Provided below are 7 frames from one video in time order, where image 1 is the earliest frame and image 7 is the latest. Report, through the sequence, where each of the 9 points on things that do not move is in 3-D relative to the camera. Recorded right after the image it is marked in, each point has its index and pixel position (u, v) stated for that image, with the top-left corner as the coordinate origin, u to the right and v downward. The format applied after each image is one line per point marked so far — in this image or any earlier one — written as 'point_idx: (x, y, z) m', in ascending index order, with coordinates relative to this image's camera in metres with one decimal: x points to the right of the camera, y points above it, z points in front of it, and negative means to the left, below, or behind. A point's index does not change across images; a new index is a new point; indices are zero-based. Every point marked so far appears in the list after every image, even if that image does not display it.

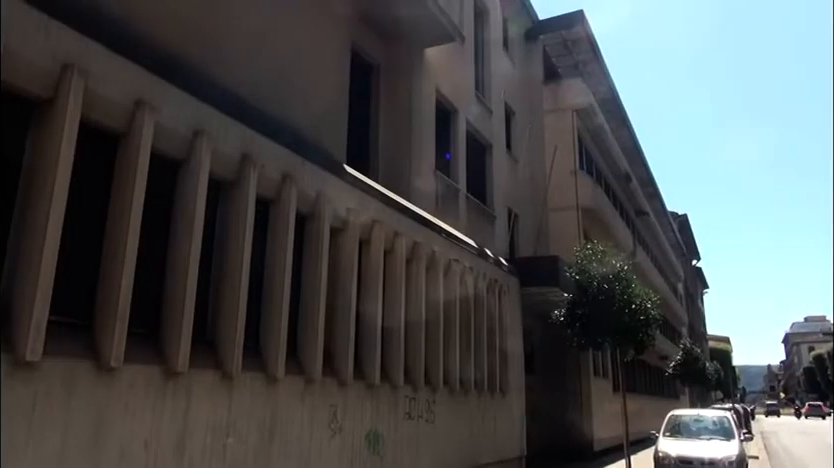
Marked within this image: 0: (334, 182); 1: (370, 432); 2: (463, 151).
0: (-1.1, +0.7, +8.9) m
1: (-0.7, -2.8, +9.2) m
2: (+1.0, +1.9, +14.8) m
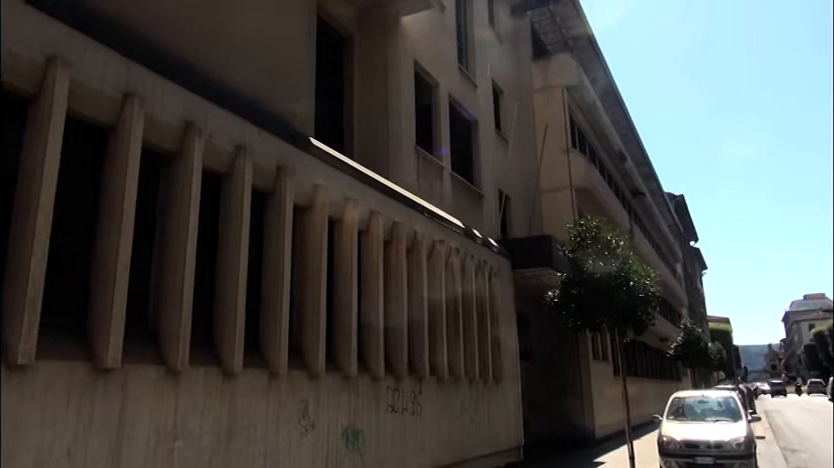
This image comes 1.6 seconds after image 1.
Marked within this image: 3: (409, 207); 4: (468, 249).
0: (-1.5, +1.0, +8.1) m
1: (-0.9, -2.5, +8.4) m
2: (+0.6, +2.3, +14.0) m
3: (-0.2, +0.4, +10.8) m
4: (+1.0, -0.3, +12.9) m
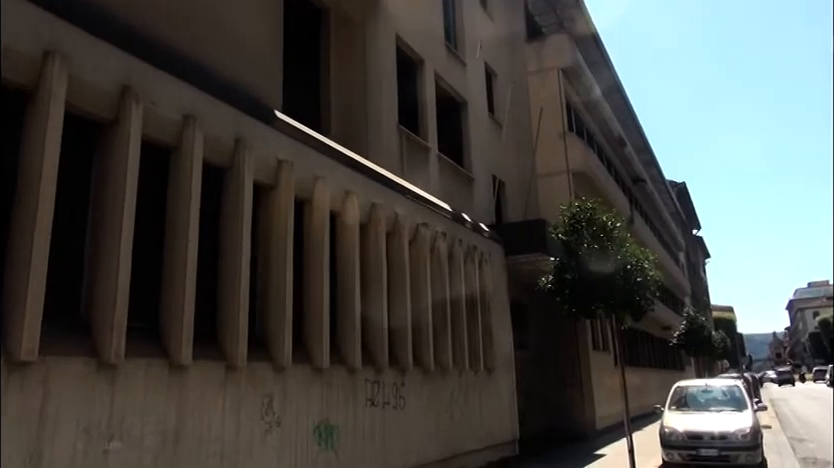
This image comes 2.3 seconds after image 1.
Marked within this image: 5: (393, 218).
0: (-1.8, +1.2, +7.4) m
1: (-1.1, -2.2, +7.8) m
2: (+0.3, +2.6, +13.3) m
3: (-0.5, +0.7, +10.1) m
4: (+0.7, 0.0, +12.3) m
5: (-0.4, +0.2, +10.1) m
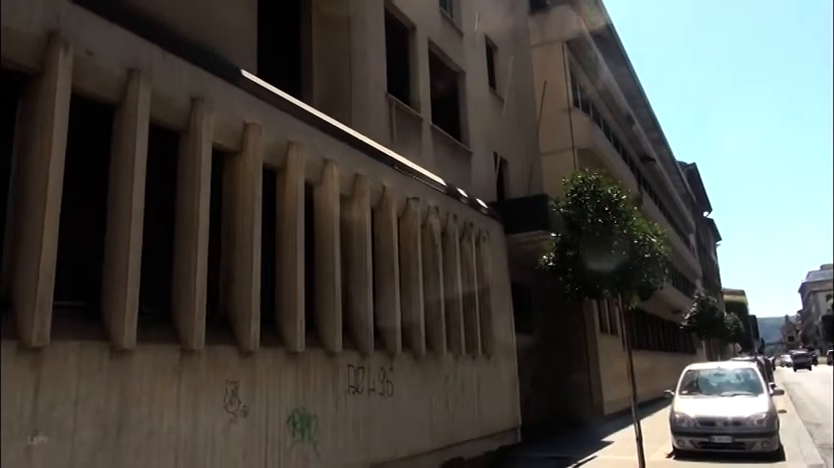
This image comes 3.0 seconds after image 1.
0: (-2.0, +1.5, +6.7) m
1: (-1.3, -1.9, +7.1) m
2: (+0.2, +3.0, +12.5) m
3: (-0.6, +1.1, +9.3) m
4: (+0.6, +0.4, +11.5) m
5: (-0.5, +0.6, +9.4) m
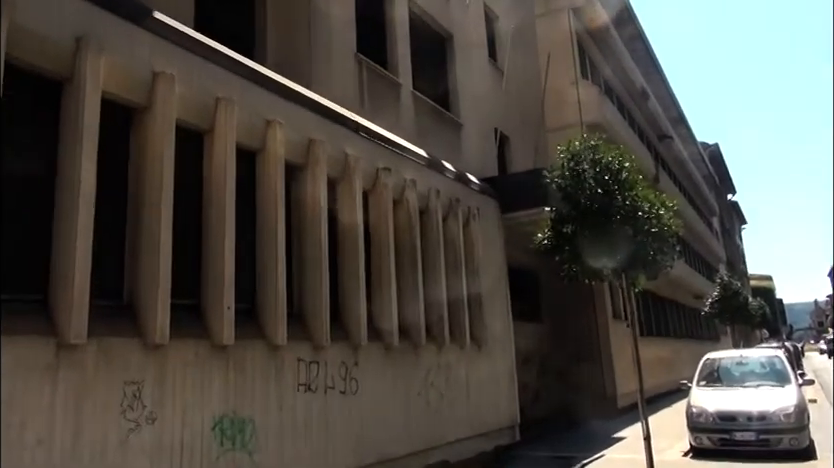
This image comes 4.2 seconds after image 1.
0: (-2.5, +1.8, +5.5) m
1: (-1.8, -1.7, +6.0) m
2: (-0.2, +3.4, +11.3) m
3: (-1.1, +1.4, +8.1) m
4: (+0.2, +0.8, +10.3) m
5: (-1.0, +0.9, +8.2) m
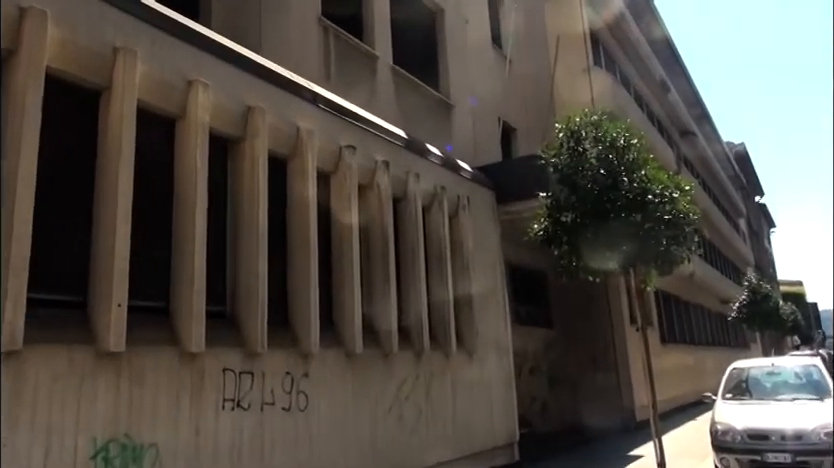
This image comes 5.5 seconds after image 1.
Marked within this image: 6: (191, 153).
0: (-3.0, +1.9, +4.3) m
1: (-2.2, -1.5, +4.7) m
2: (-0.5, +3.5, +10.0) m
3: (-1.4, +1.5, +6.9) m
4: (-0.1, +0.9, +9.0) m
5: (-1.3, +1.1, +7.0) m
6: (-2.0, +0.7, +5.7) m
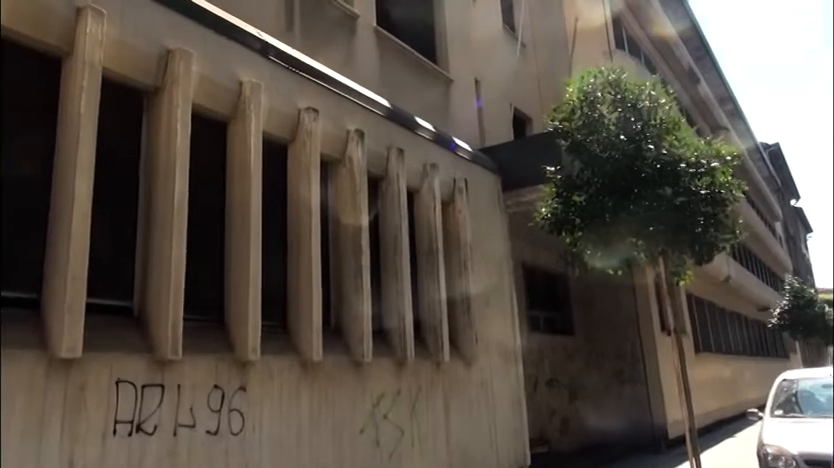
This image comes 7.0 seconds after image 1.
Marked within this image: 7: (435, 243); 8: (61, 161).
0: (-3.4, +2.1, +3.1) m
1: (-2.5, -1.3, +3.4) m
2: (-0.7, +3.7, +8.7) m
3: (-1.7, +1.7, +5.6) m
4: (-0.3, +1.1, +7.6) m
5: (-1.6, +1.2, +5.6) m
6: (-2.3, +0.9, +4.4) m
7: (+0.2, -0.1, +7.9) m
8: (-2.4, +0.5, +4.3) m
